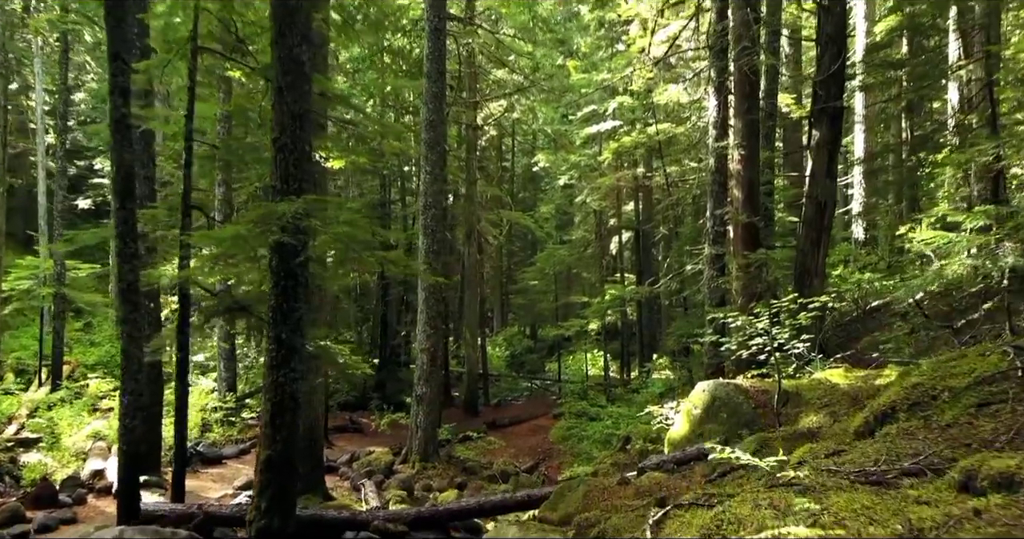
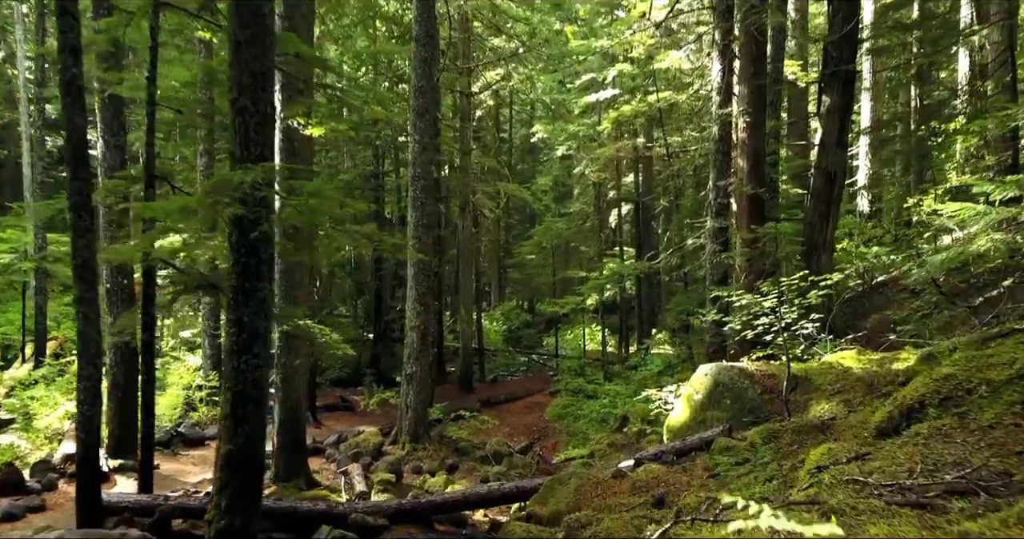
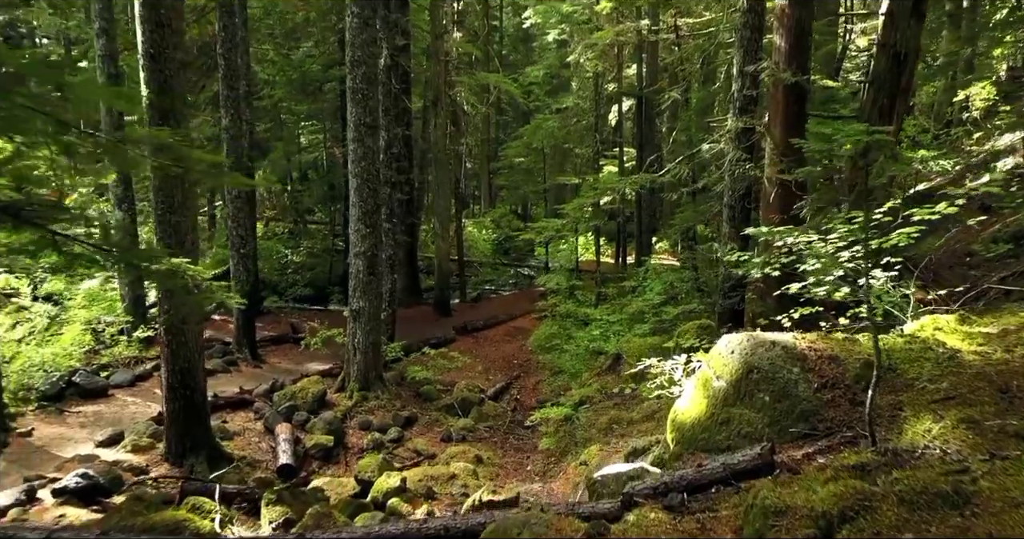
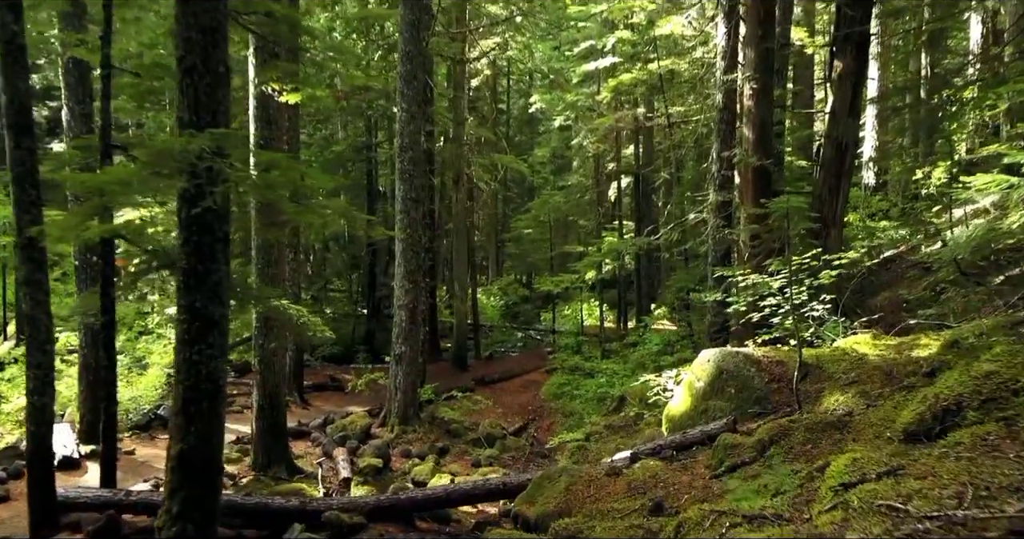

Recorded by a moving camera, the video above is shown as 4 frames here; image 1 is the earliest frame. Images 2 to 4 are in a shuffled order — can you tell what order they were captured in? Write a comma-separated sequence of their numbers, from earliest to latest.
2, 4, 3
